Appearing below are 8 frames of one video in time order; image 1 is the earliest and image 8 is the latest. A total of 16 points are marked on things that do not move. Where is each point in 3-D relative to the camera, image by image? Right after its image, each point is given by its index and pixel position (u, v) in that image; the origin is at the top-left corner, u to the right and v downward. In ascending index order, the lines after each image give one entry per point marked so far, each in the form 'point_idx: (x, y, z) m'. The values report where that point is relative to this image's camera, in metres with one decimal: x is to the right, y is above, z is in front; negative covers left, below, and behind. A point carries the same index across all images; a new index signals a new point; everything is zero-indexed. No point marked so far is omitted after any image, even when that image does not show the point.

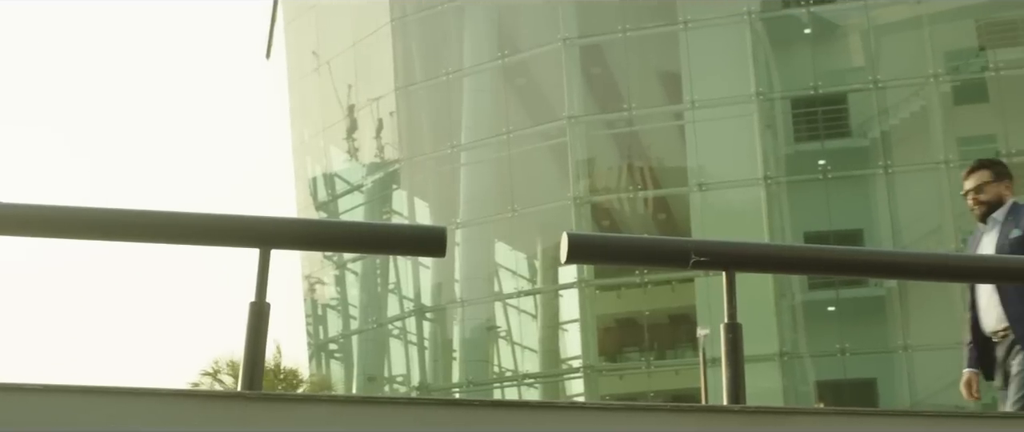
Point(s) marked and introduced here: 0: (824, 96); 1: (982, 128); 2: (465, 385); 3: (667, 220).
0: (+3.8, +1.4, +16.4) m
1: (+5.5, +1.1, +16.2) m
2: (-0.6, -2.1, +17.3) m
3: (+1.8, 0.0, +16.9) m
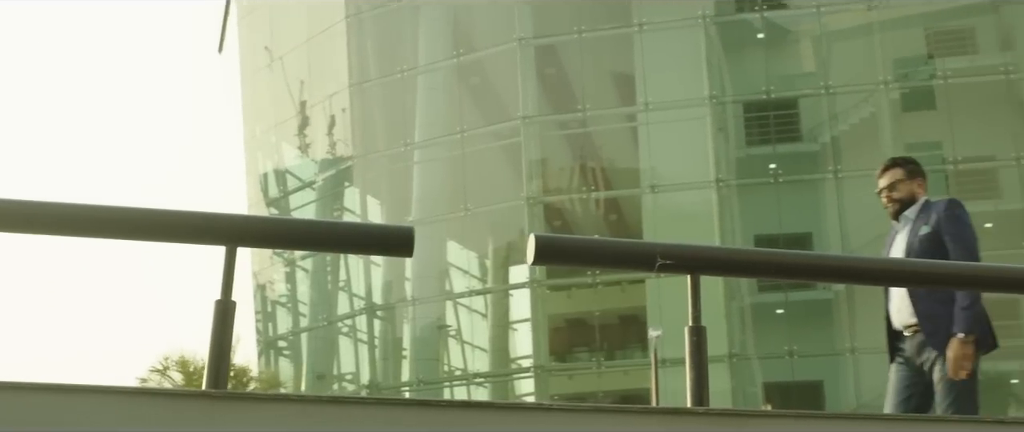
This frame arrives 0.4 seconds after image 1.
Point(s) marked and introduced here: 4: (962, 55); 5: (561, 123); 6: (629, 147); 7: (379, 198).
0: (+3.2, +1.4, +16.5) m
1: (+5.0, +1.0, +16.4) m
2: (-1.2, -2.1, +17.2) m
3: (+1.2, 0.0, +17.0) m
4: (+5.4, +2.0, +16.5) m
5: (+0.6, +1.2, +17.4) m
6: (+1.4, +0.9, +17.1) m
7: (-1.8, +0.2, +18.4) m
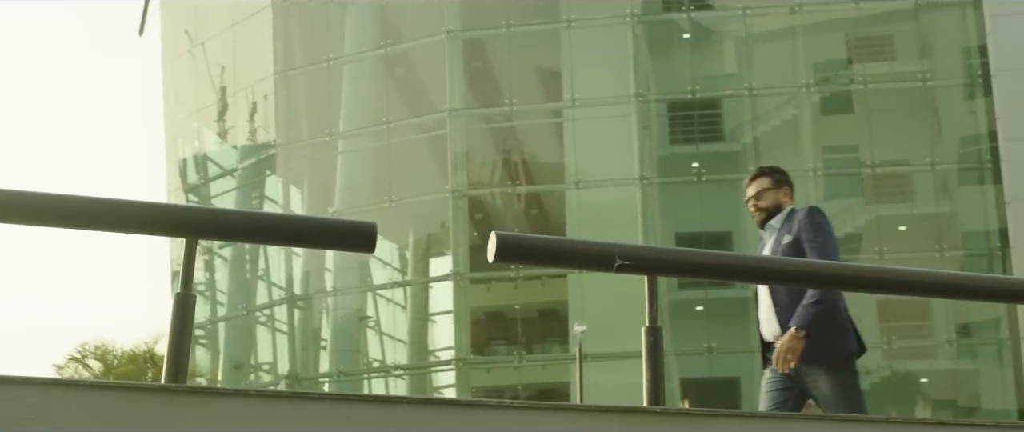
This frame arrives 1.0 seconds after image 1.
0: (+2.3, +1.4, +16.7) m
1: (+4.1, +1.0, +16.7) m
2: (-2.2, -2.0, +17.1) m
3: (+0.3, 0.0, +17.1) m
4: (+4.5, +1.9, +16.8) m
5: (-0.4, +1.3, +17.4) m
6: (+0.4, +0.9, +17.2) m
7: (-2.8, +0.4, +18.3) m
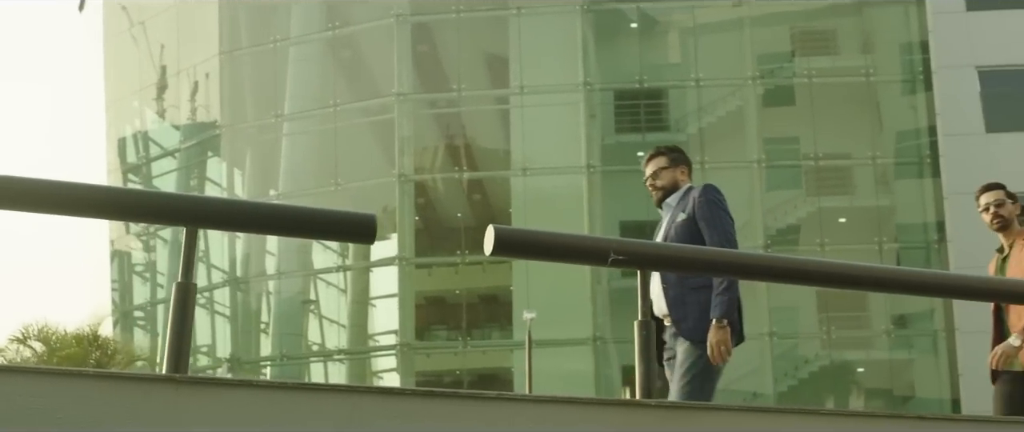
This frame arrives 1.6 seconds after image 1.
0: (+1.7, +1.6, +16.9) m
1: (+3.4, +1.1, +16.9) m
2: (-2.9, -1.8, +17.0) m
3: (-0.4, +0.2, +17.1) m
4: (+3.9, +2.0, +17.0) m
5: (-1.0, +1.4, +17.4) m
6: (-0.2, +1.1, +17.2) m
7: (-3.6, +0.6, +18.1) m
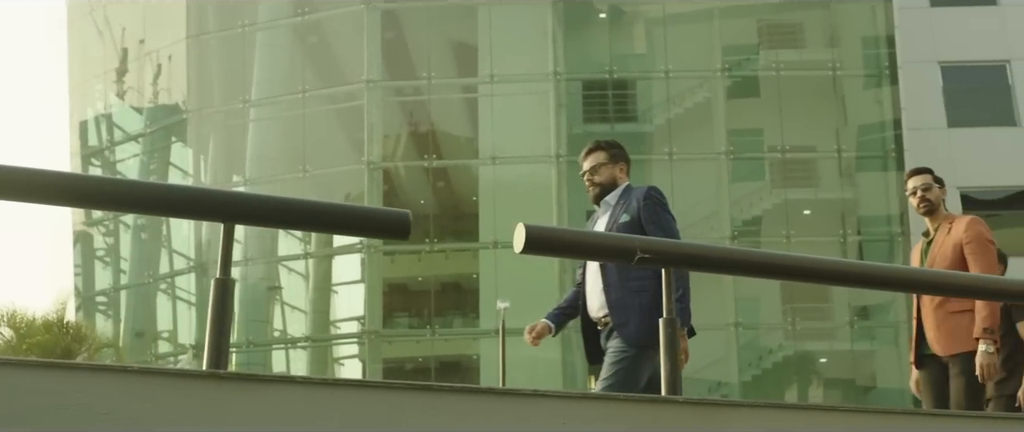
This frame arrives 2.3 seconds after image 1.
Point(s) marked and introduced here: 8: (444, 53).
0: (+1.3, +1.7, +16.9) m
1: (+3.0, +1.2, +17.1) m
2: (-3.3, -1.6, +16.9) m
3: (-0.8, +0.3, +17.1) m
4: (+3.5, +2.1, +17.2) m
5: (-1.4, +1.6, +17.3) m
6: (-0.6, +1.2, +17.2) m
7: (-4.0, +0.8, +17.9) m
8: (-0.9, +2.1, +17.3) m
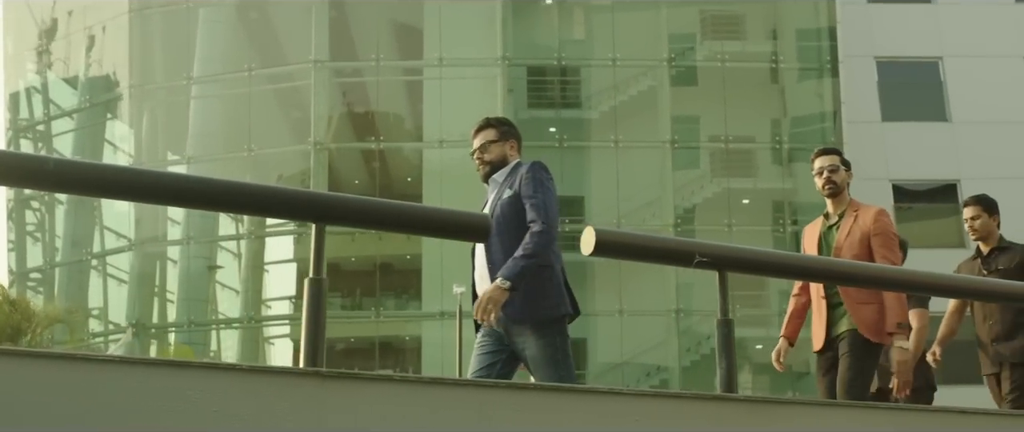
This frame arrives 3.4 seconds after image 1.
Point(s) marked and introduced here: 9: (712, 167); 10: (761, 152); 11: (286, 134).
0: (+0.6, +1.9, +17.0) m
1: (+2.4, +1.3, +17.3) m
2: (-4.0, -1.3, +16.6) m
3: (-1.5, +0.6, +16.9) m
4: (+2.8, +2.3, +17.5) m
5: (-2.1, +1.8, +17.1) m
6: (-1.3, +1.5, +17.0) m
7: (-4.7, +1.1, +17.4) m
8: (-1.5, +2.3, +17.1) m
9: (+2.5, +0.6, +17.1) m
10: (+3.2, +0.8, +17.3) m
11: (-2.9, +1.0, +17.2) m
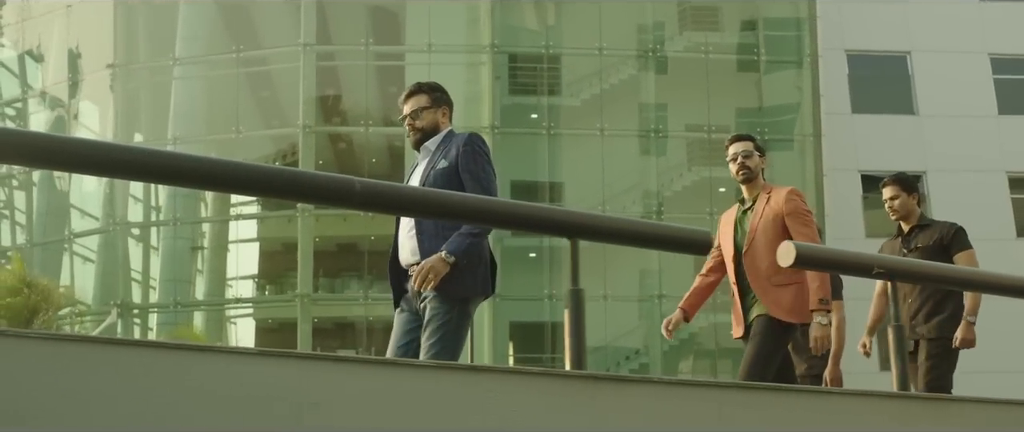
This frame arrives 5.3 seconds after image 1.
0: (+0.4, +2.0, +17.1) m
1: (+2.1, +1.5, +17.5) m
2: (-4.3, -1.1, +16.7) m
3: (-1.7, +0.8, +17.1) m
4: (+2.6, +2.4, +17.6) m
5: (-2.3, +2.0, +17.2) m
6: (-1.5, +1.7, +17.2) m
7: (-5.0, +1.3, +17.5) m
8: (-1.7, +2.5, +17.3) m
9: (+2.3, +0.8, +17.3) m
10: (+3.0, +1.0, +17.5) m
11: (-3.1, +1.3, +17.3) m
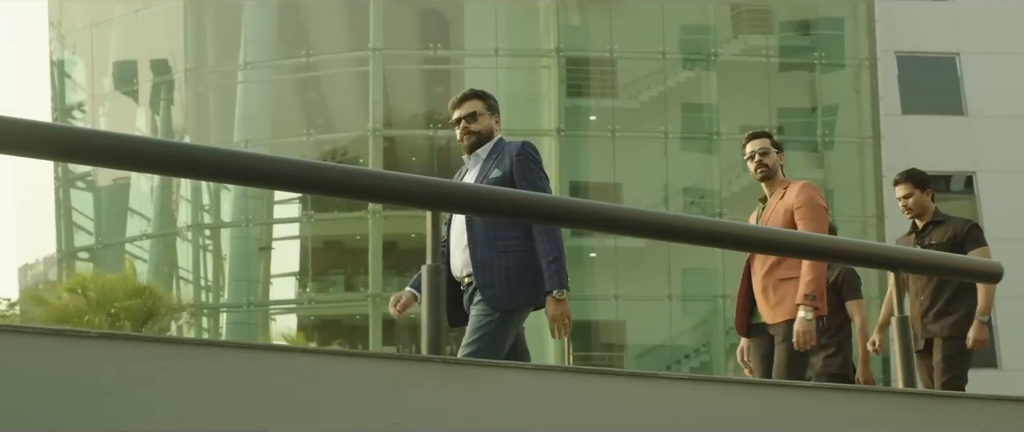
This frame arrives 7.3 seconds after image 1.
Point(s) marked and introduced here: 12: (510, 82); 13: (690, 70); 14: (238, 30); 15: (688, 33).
0: (+1.2, +2.0, +17.4) m
1: (+2.9, +1.5, +17.7) m
2: (-3.5, -1.1, +17.1) m
3: (-0.9, +0.7, +17.4) m
4: (+3.4, +2.4, +17.8) m
5: (-1.5, +2.0, +17.5) m
6: (-0.7, +1.6, +17.5) m
7: (-4.2, +1.3, +18.0) m
8: (-1.0, +2.5, +17.6) m
9: (+3.1, +0.8, +17.5) m
10: (+3.8, +1.0, +17.7) m
11: (-2.3, +1.3, +17.7) m
12: (0.0, +1.7, +17.4) m
13: (+2.3, +1.9, +17.6) m
14: (-3.6, +2.5, +18.3) m
15: (+2.4, +2.4, +17.7) m
